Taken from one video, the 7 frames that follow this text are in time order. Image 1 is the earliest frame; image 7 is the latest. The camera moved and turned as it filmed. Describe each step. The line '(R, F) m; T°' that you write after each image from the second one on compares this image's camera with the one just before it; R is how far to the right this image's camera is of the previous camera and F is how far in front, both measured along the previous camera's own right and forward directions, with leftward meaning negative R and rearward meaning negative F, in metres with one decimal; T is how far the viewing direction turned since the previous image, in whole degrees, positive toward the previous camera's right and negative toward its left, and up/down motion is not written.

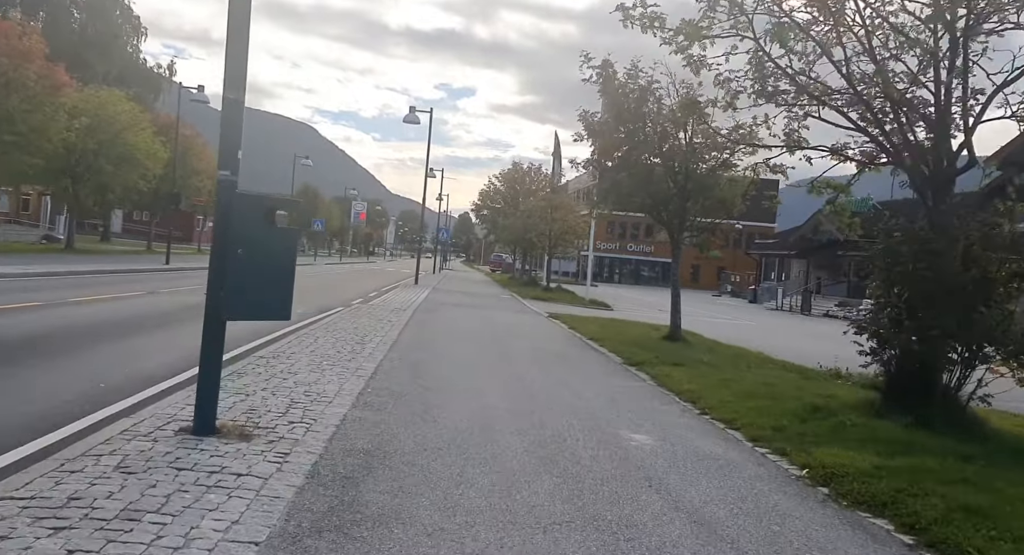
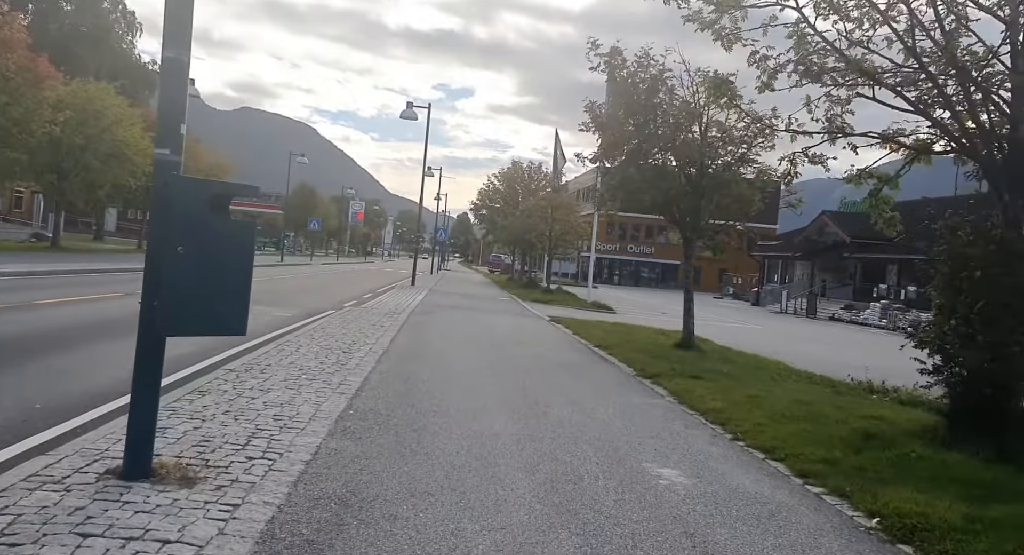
(-0.1, +1.2) m; 0°
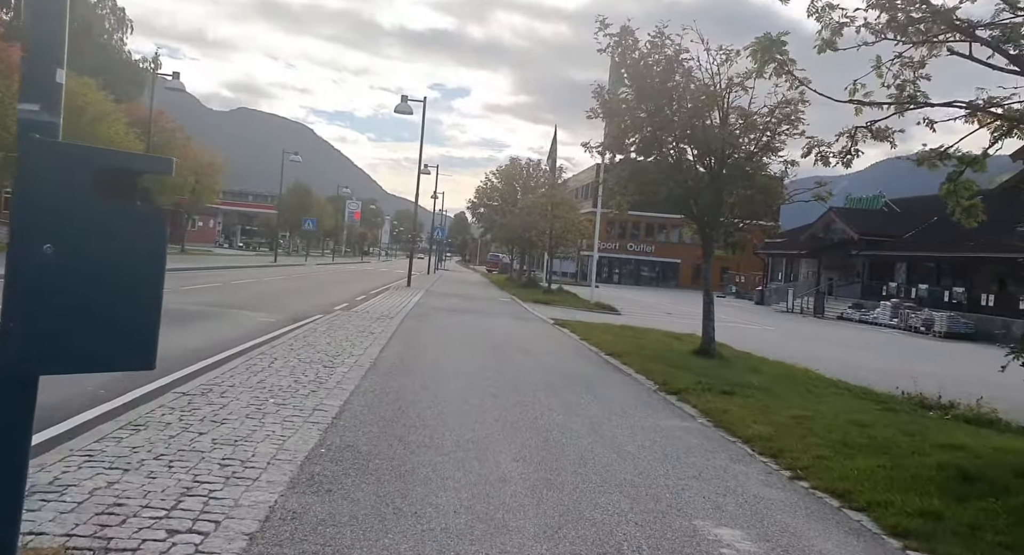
(-0.1, +1.4) m; 0°
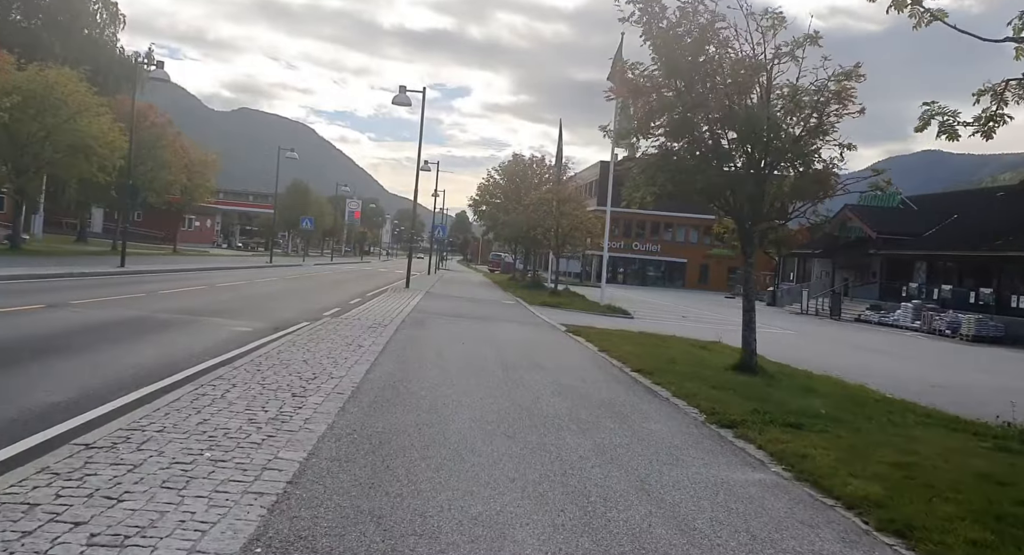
(-0.2, +2.0) m; 0°
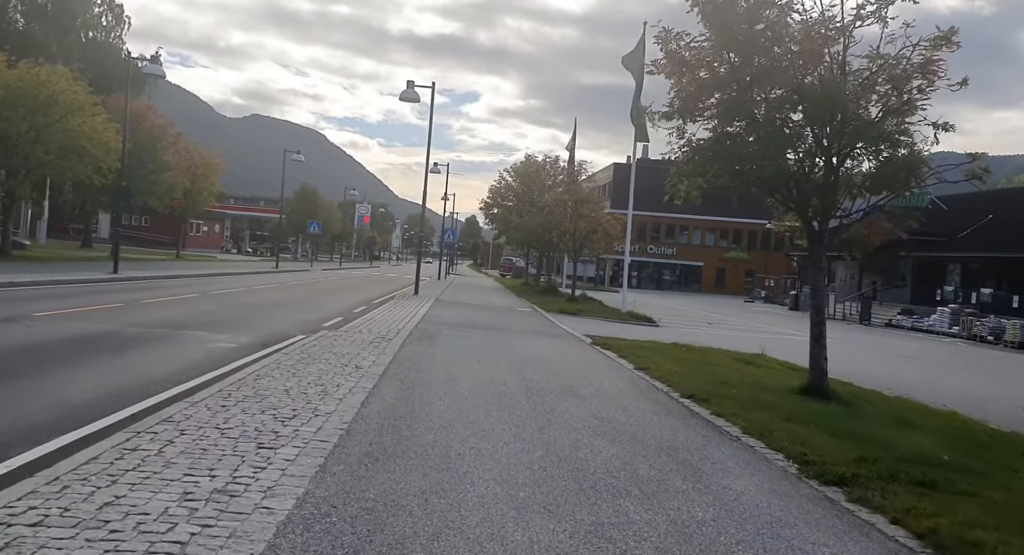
(-0.2, +2.0) m; -1°
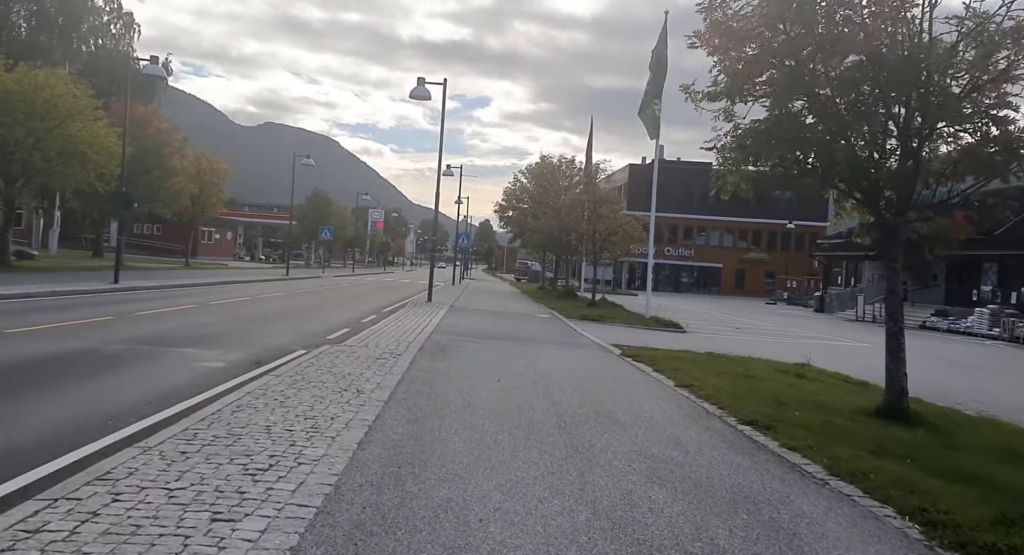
(-0.1, +1.5) m; -1°
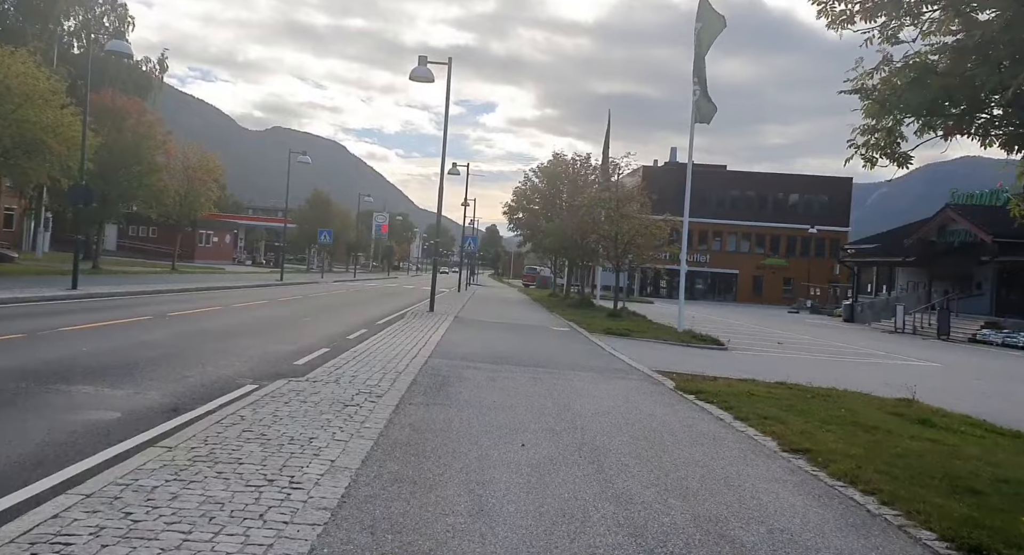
(-0.3, +3.7) m; 0°
